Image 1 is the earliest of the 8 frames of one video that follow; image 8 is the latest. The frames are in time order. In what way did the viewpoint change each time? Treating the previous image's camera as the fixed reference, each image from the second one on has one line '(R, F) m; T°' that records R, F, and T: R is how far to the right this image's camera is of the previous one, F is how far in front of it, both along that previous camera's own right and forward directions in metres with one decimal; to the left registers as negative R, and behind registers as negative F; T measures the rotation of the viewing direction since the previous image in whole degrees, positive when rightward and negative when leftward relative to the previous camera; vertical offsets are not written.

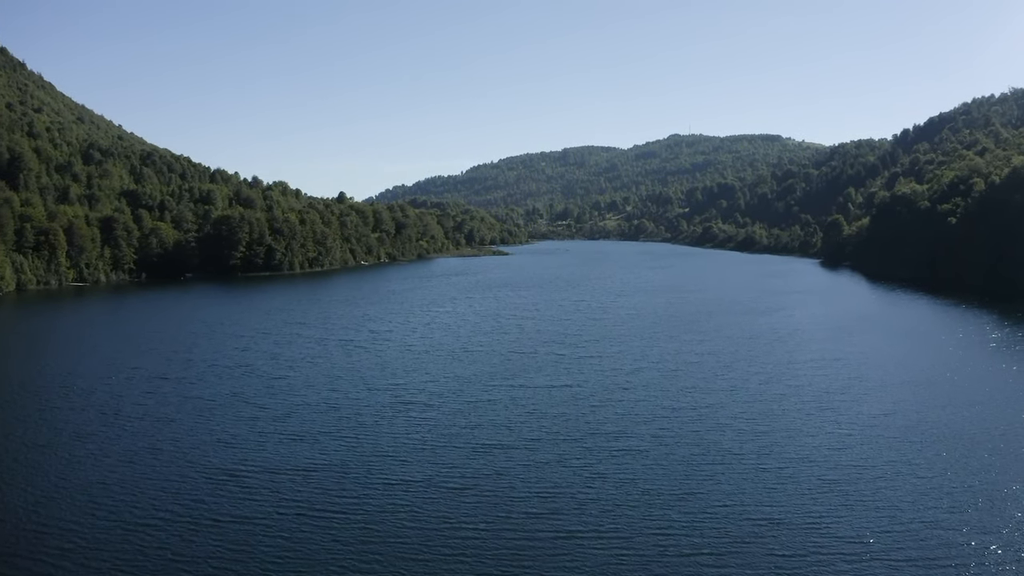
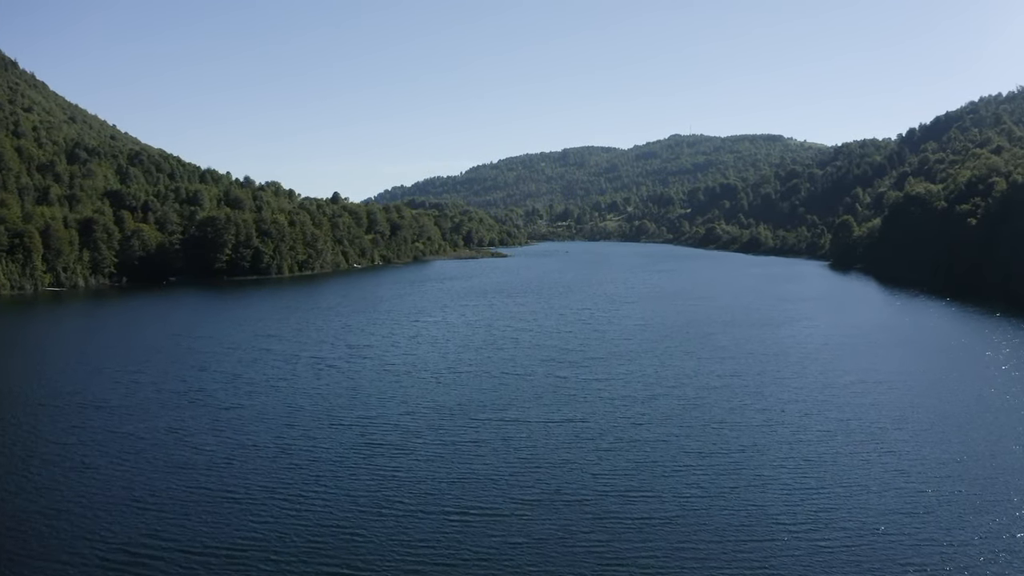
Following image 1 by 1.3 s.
(+0.3, +5.3) m; 0°
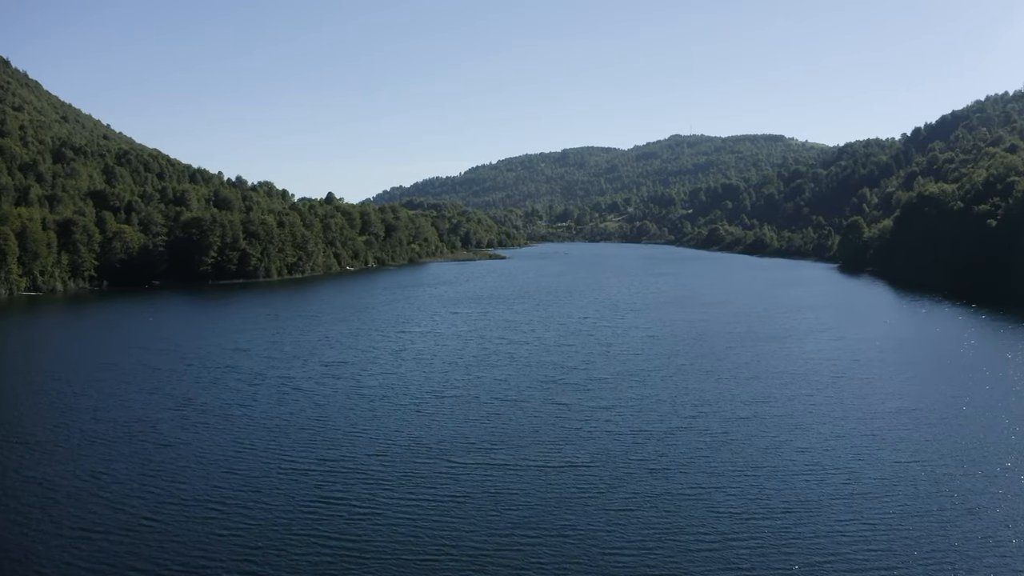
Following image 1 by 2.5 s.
(+0.3, +4.8) m; 0°
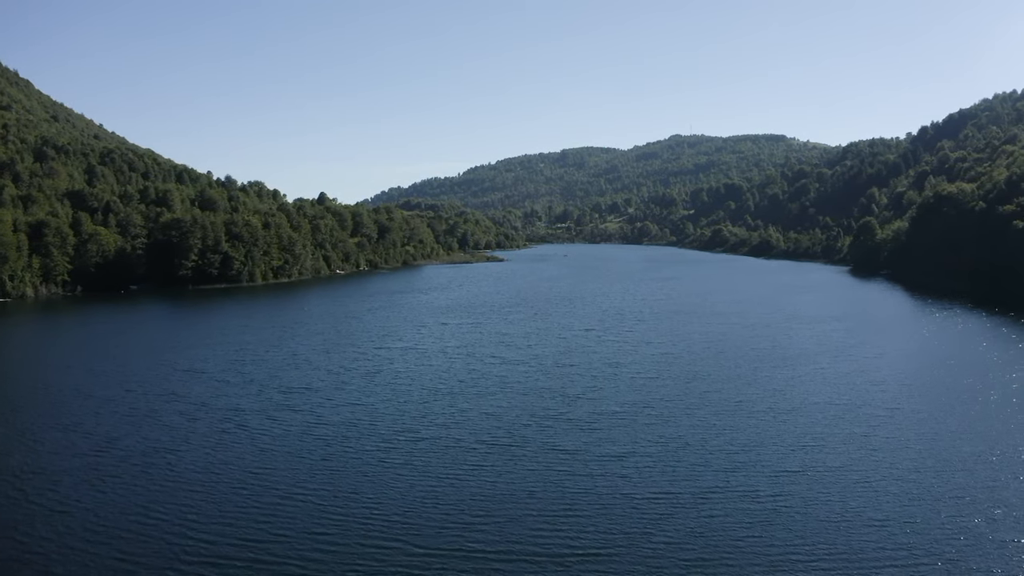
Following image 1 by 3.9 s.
(+0.3, +5.9) m; 0°
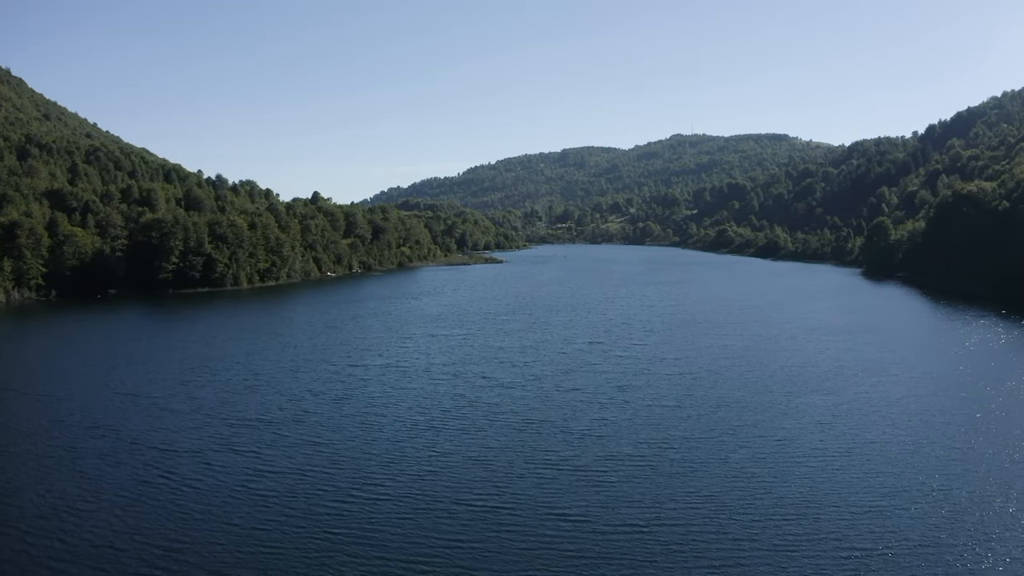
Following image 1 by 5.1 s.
(+0.3, +5.5) m; 0°
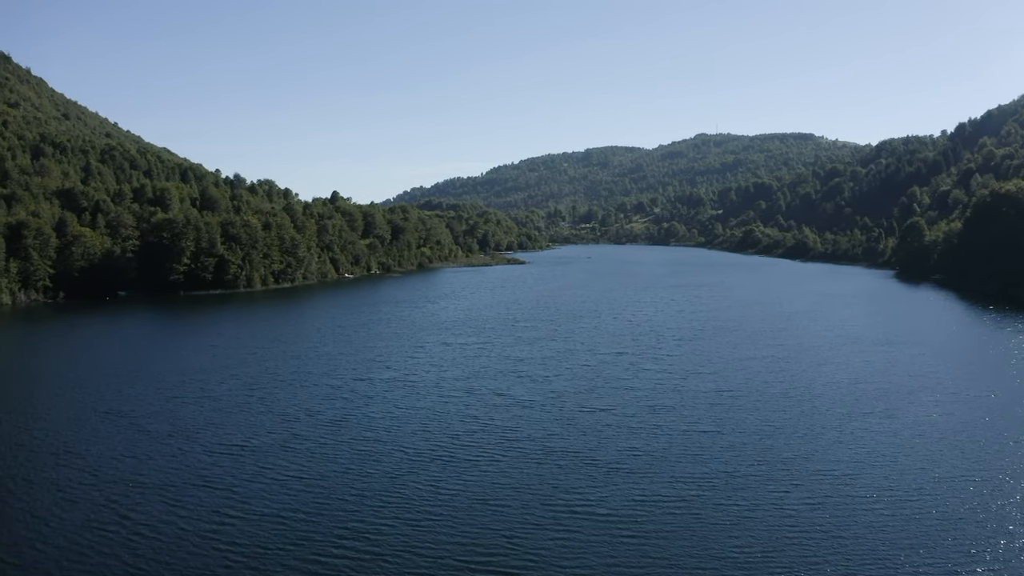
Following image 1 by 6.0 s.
(+0.2, +3.6) m; -2°
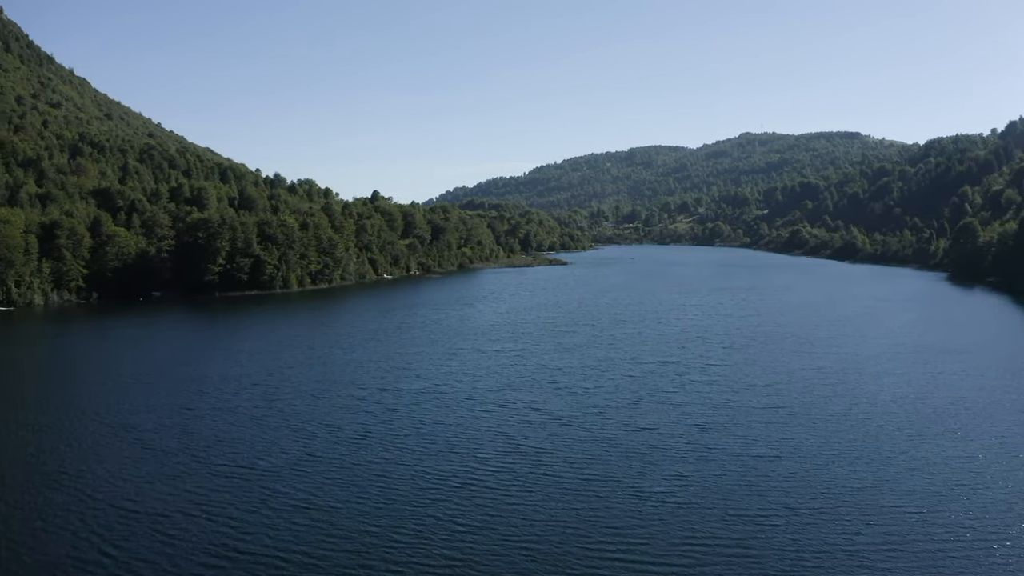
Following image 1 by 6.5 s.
(+0.2, +2.6) m; -3°
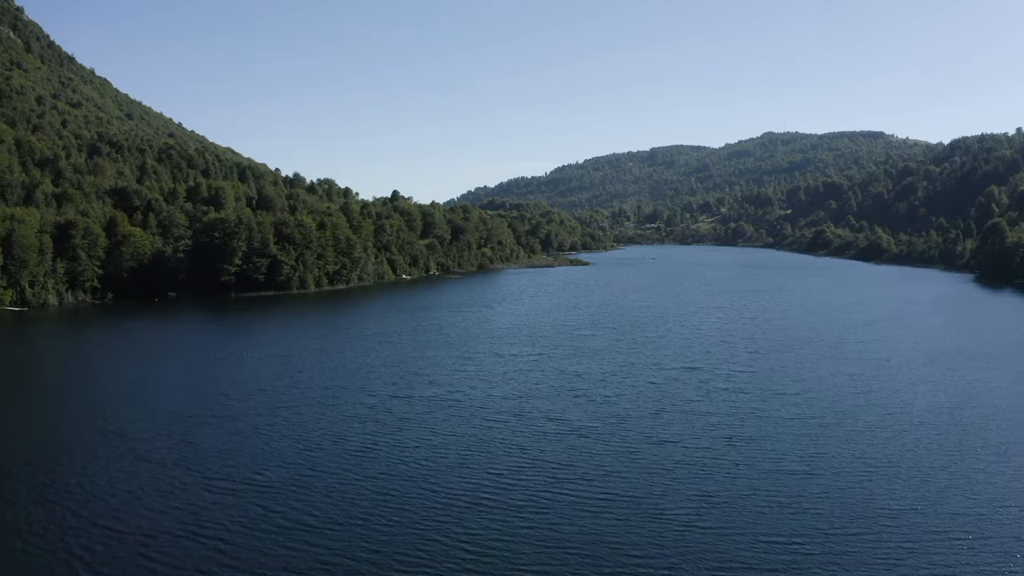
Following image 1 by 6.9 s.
(+0.2, +1.4) m; -1°
